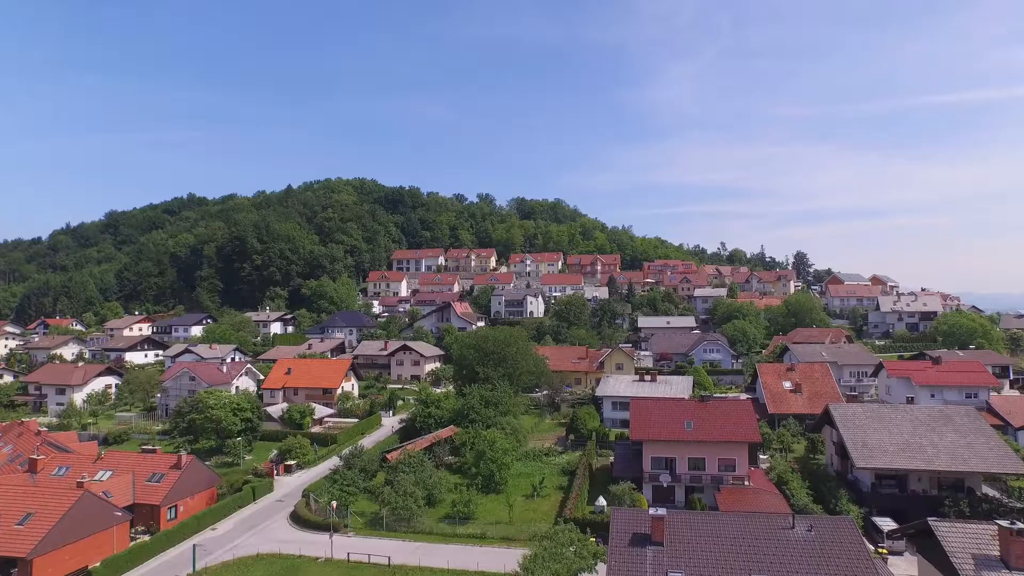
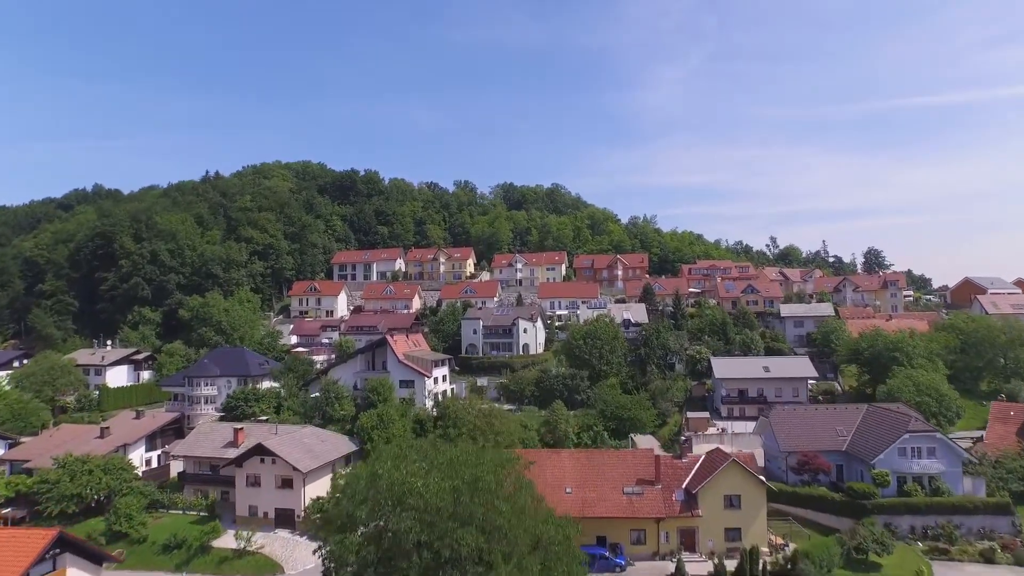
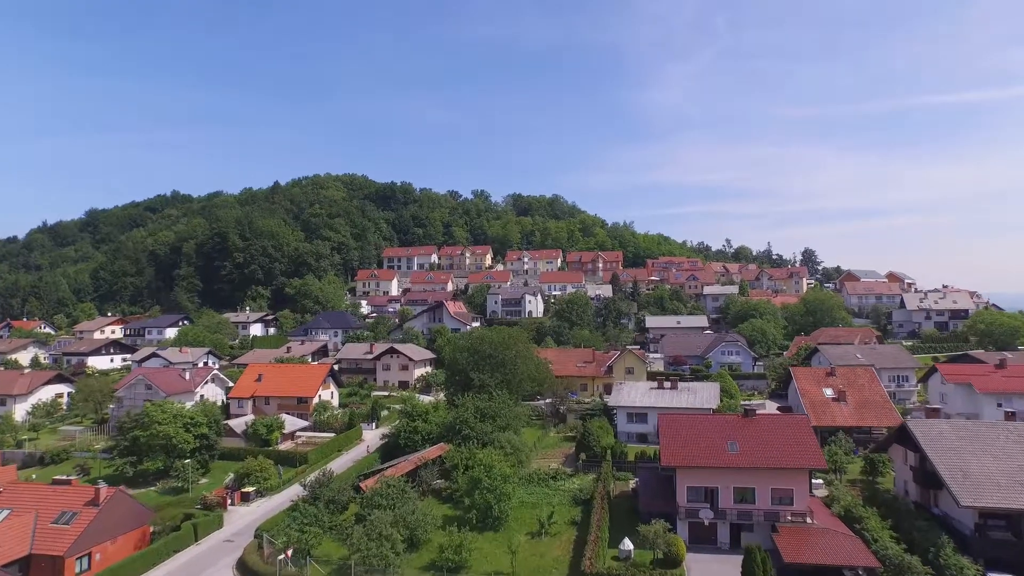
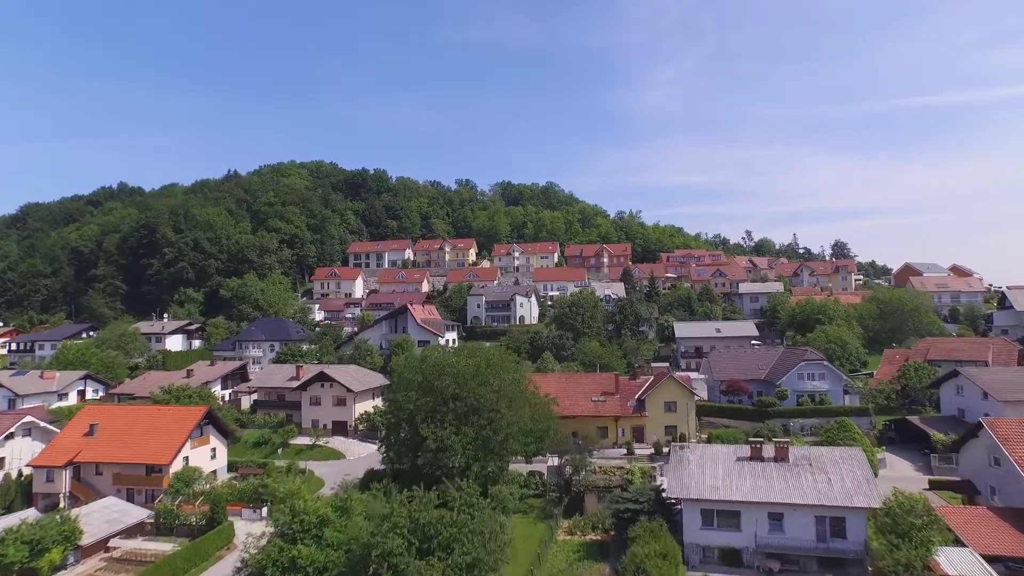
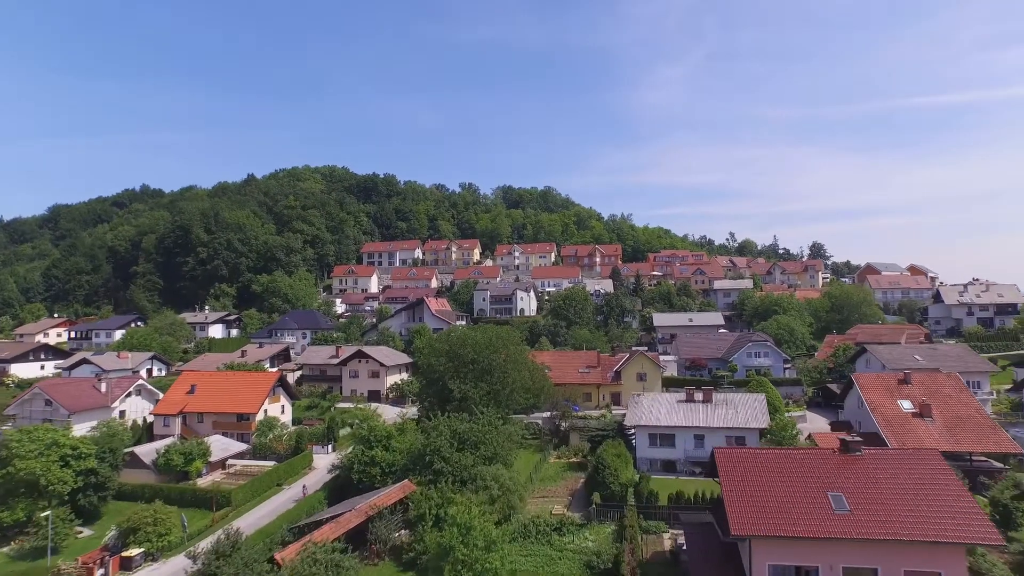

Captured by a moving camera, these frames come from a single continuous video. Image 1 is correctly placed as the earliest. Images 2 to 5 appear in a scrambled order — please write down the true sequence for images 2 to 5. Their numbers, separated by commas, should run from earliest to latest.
3, 5, 4, 2
